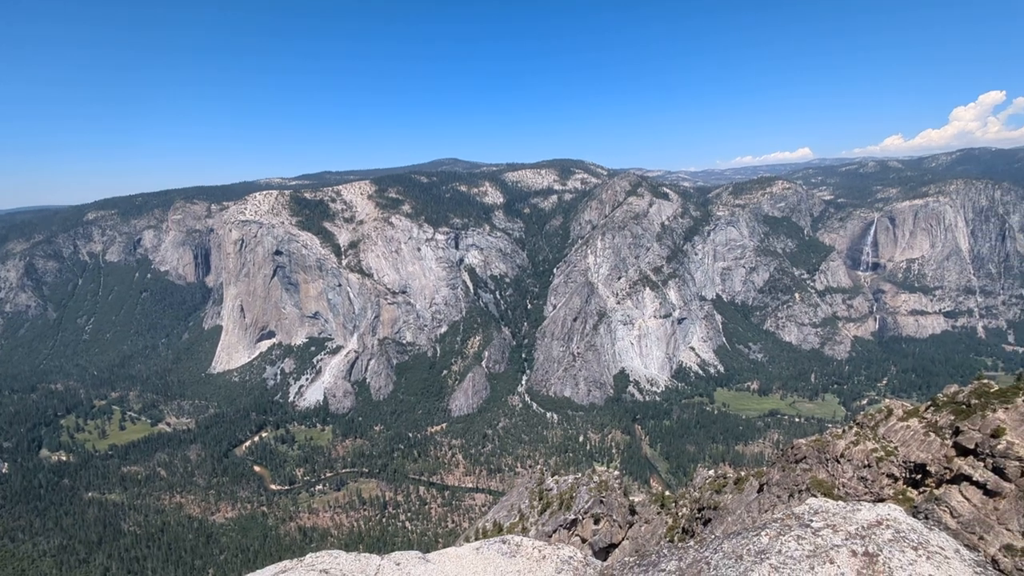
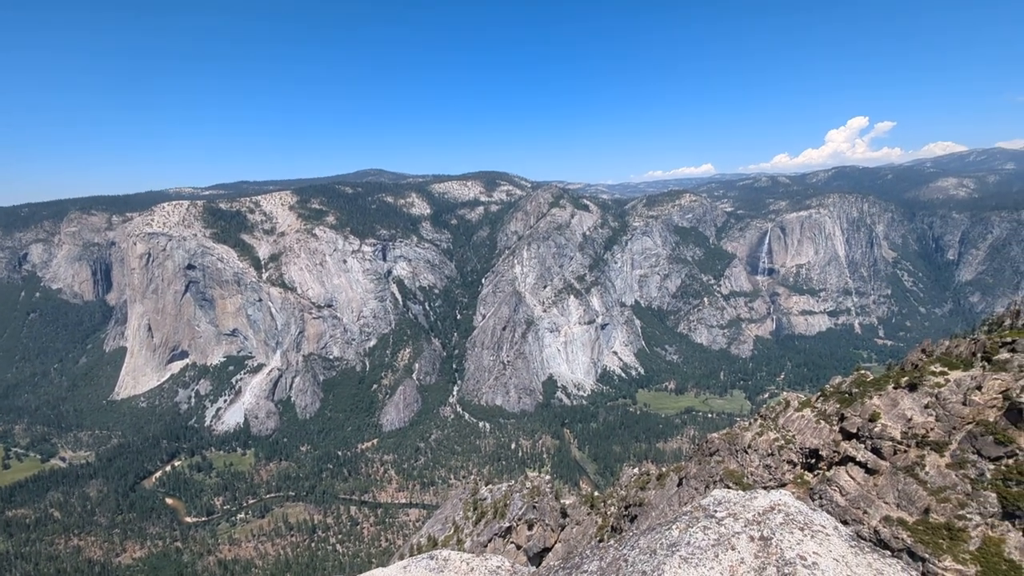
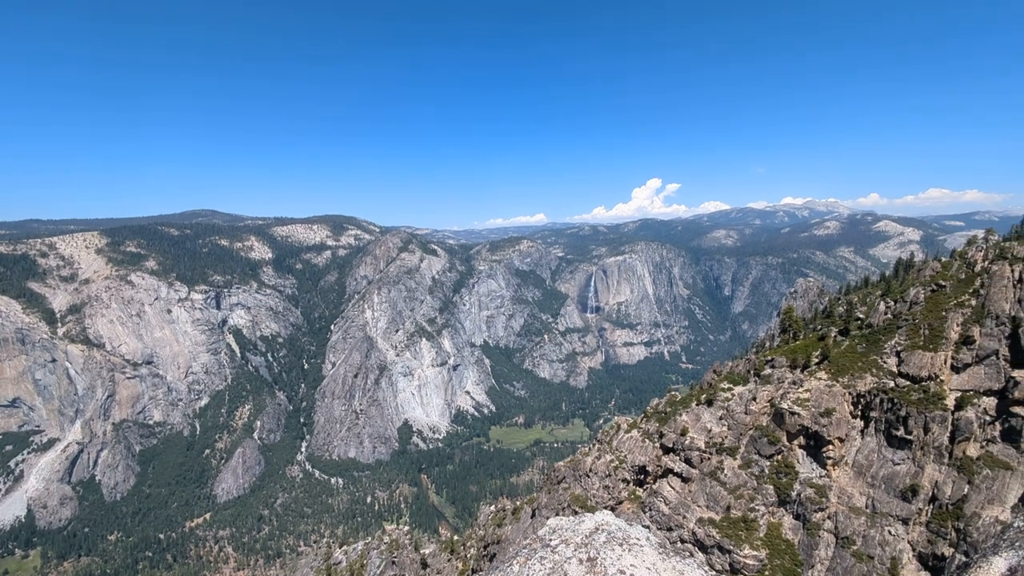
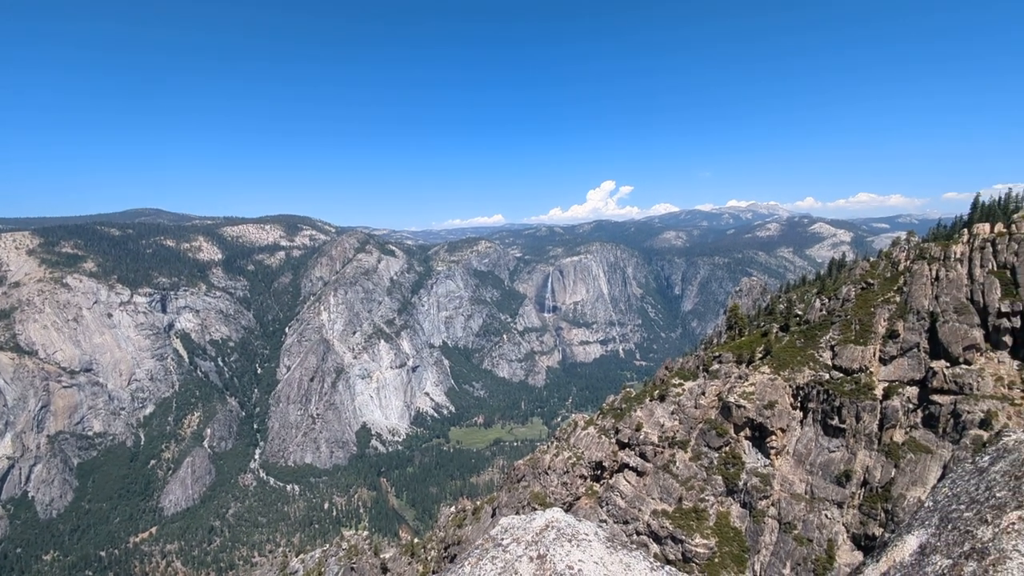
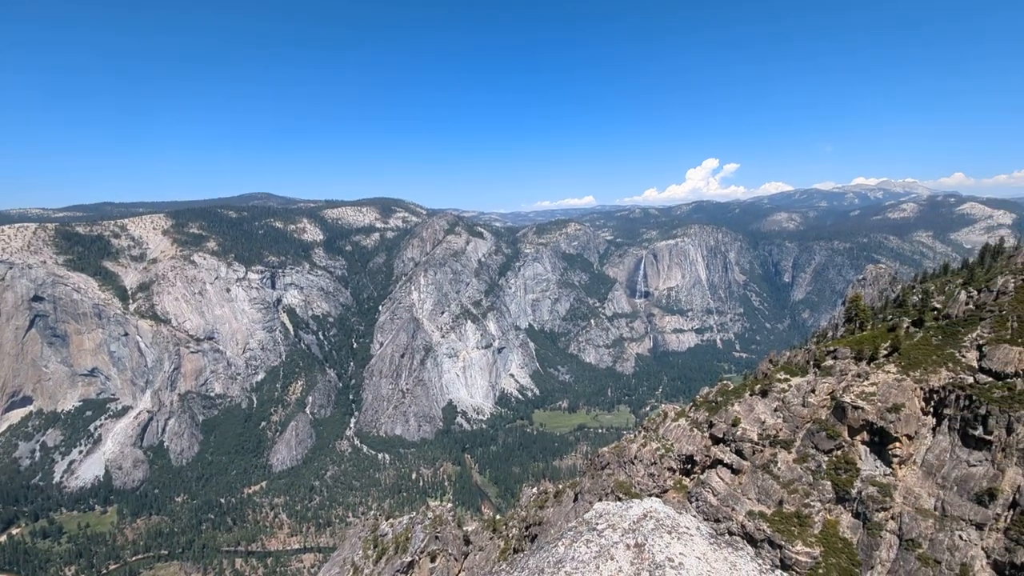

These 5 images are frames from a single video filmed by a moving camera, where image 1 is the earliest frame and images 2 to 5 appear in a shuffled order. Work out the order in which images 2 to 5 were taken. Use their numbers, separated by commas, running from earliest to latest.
2, 5, 3, 4
